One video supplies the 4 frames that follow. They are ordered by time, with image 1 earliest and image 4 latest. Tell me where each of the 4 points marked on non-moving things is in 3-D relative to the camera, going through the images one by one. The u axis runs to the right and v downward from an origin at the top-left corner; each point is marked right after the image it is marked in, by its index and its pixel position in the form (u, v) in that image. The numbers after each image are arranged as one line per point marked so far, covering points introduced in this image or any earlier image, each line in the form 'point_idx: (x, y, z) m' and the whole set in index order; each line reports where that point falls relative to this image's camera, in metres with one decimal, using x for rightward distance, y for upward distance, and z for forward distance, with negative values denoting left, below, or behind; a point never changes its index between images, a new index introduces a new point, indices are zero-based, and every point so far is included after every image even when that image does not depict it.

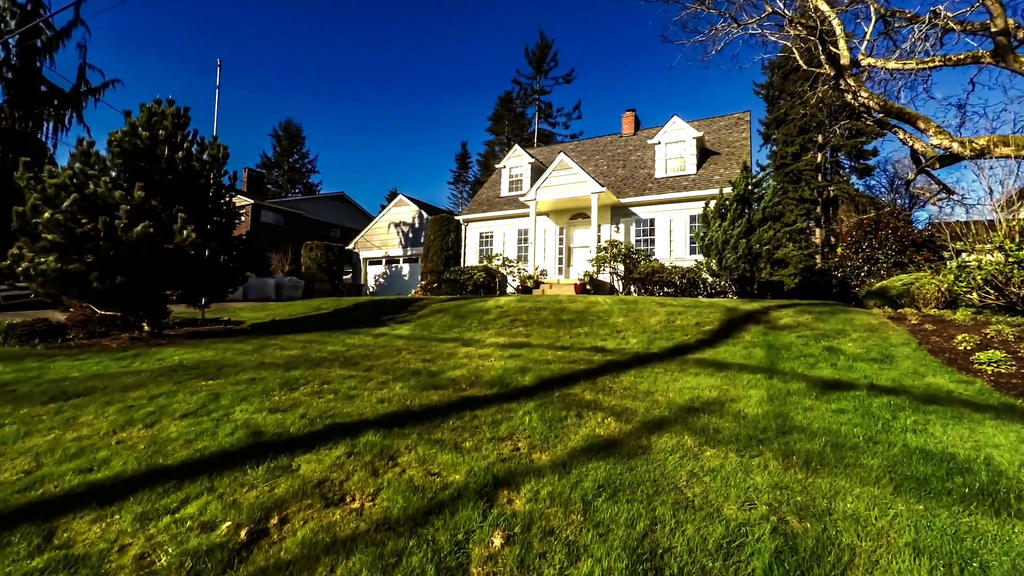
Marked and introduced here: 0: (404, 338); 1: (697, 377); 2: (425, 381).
0: (-1.5, -0.7, +6.2) m
1: (+1.6, -0.8, +3.6) m
2: (-0.8, -0.8, +3.9) m
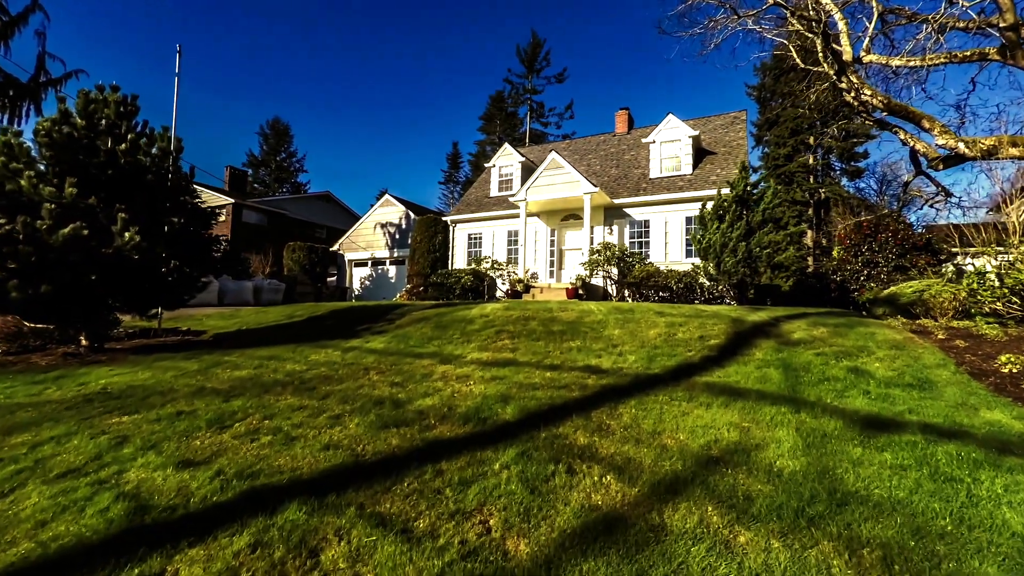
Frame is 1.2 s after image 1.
0: (-1.7, -0.9, +5.6) m
1: (+1.4, -0.9, +3.1) m
2: (-0.9, -1.0, +3.2) m
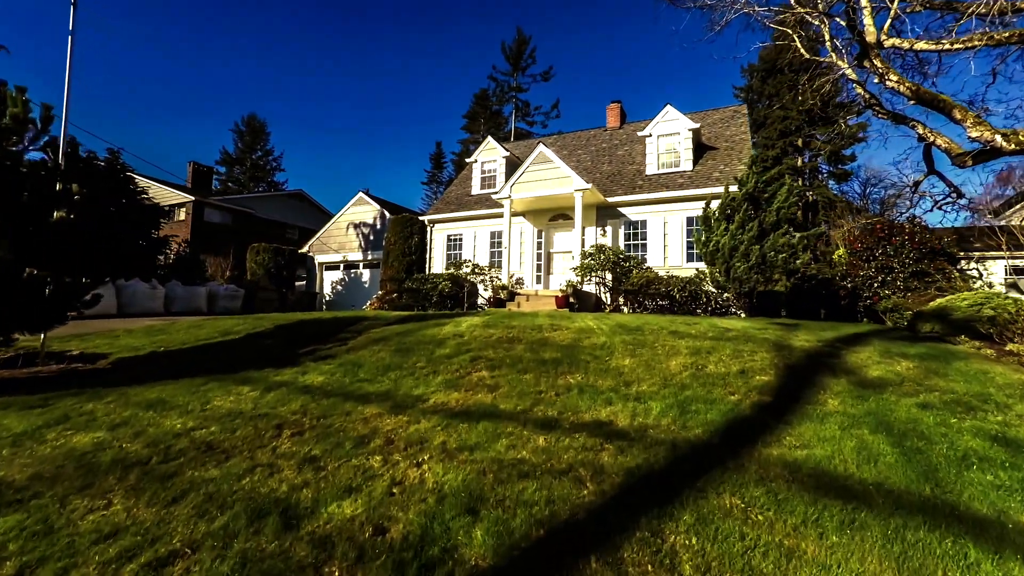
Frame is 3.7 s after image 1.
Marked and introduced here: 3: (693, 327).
0: (-2.0, -1.0, +4.2) m
1: (+1.3, -1.0, +1.7) m
2: (-1.1, -1.1, +1.8) m
3: (+2.5, -0.5, +5.8) m
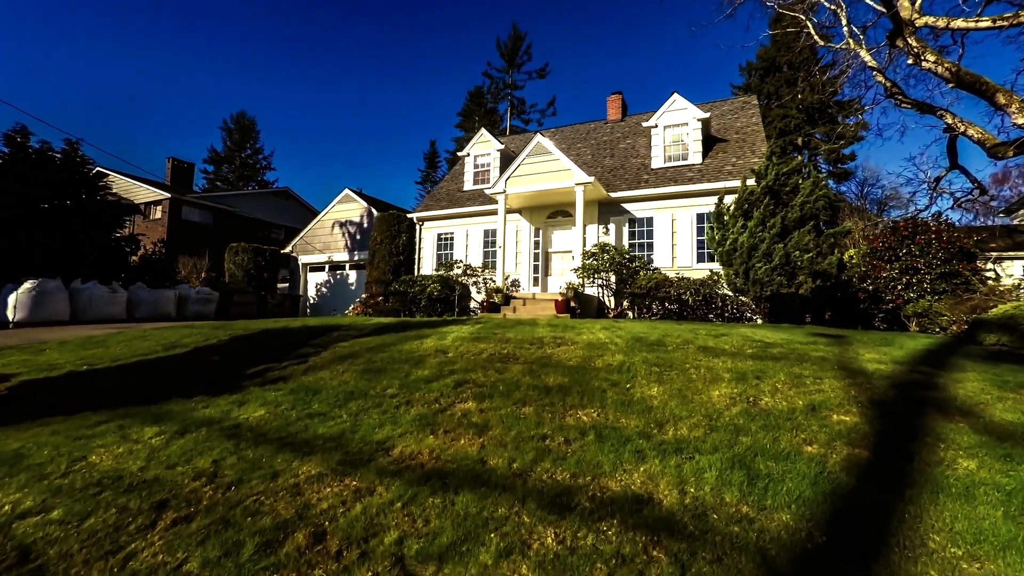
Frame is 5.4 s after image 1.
0: (-2.0, -1.1, +3.1) m
1: (+1.3, -1.1, +0.7) m
2: (-1.1, -1.2, +0.8) m
3: (+2.4, -0.6, +4.8) m
